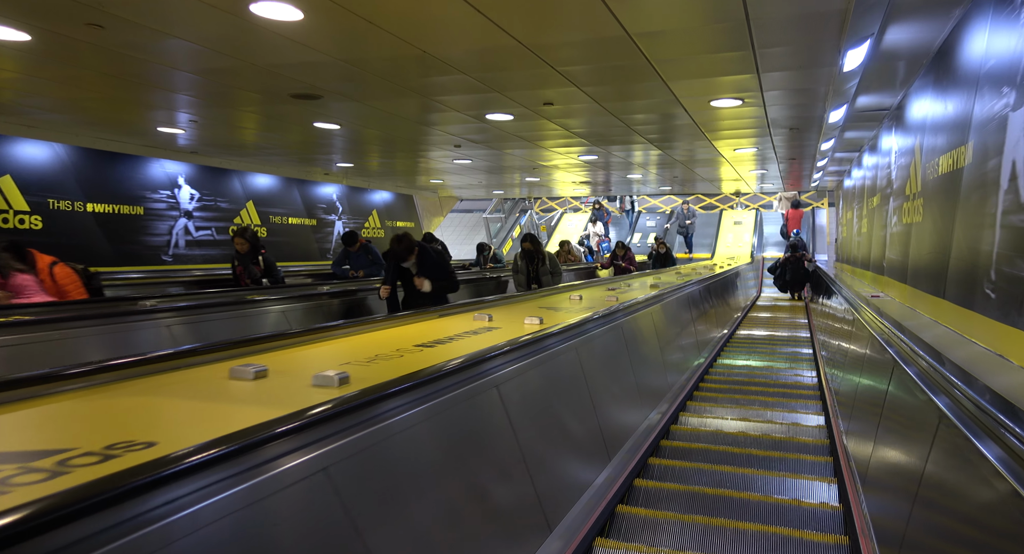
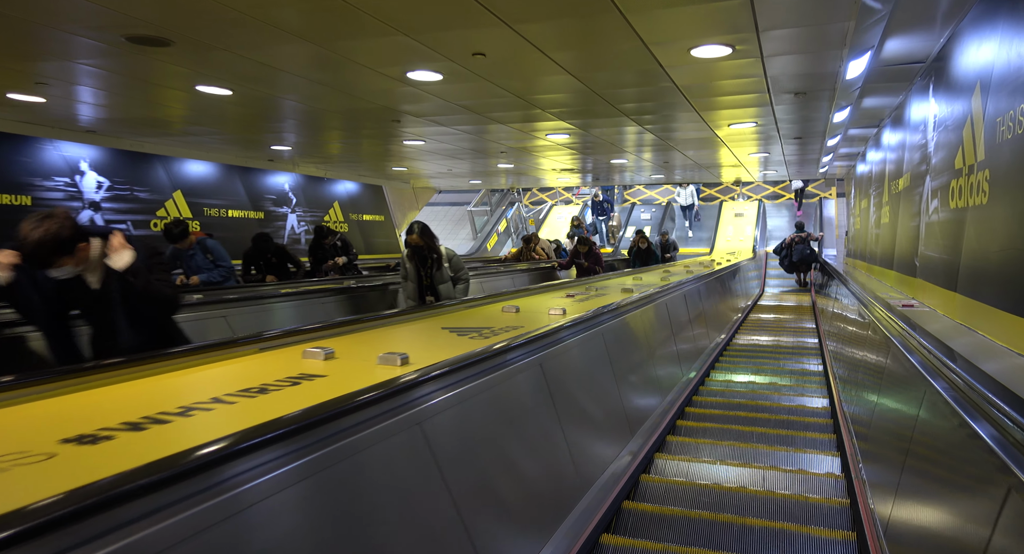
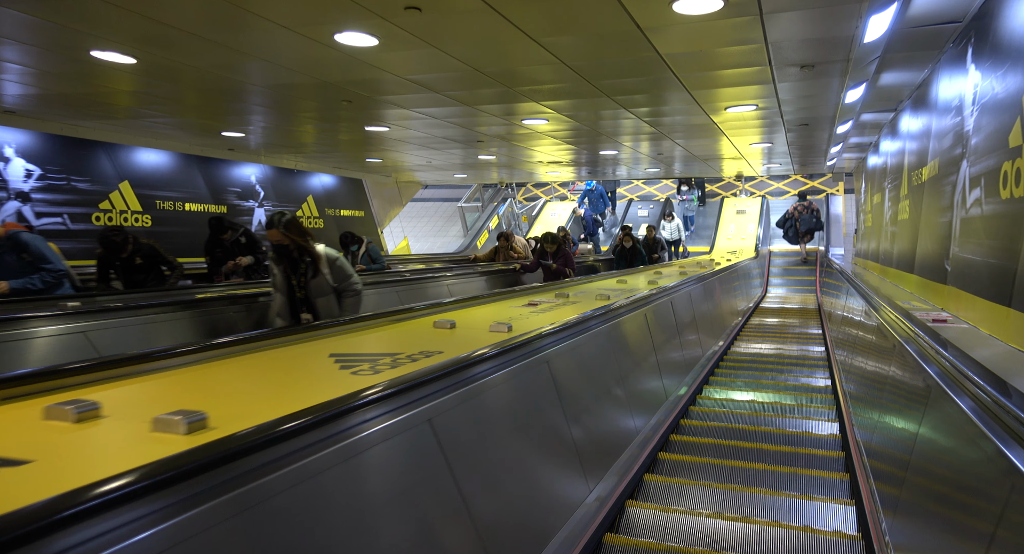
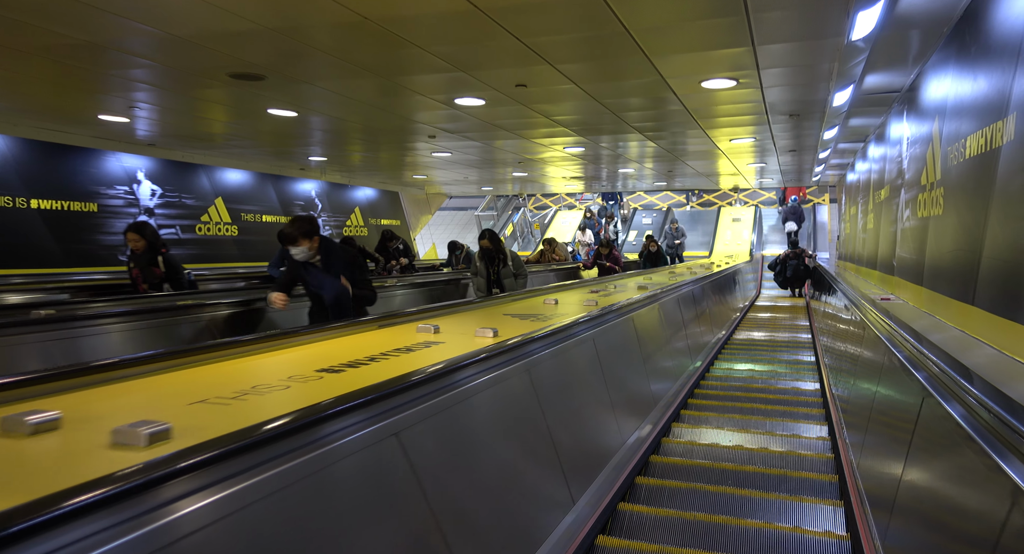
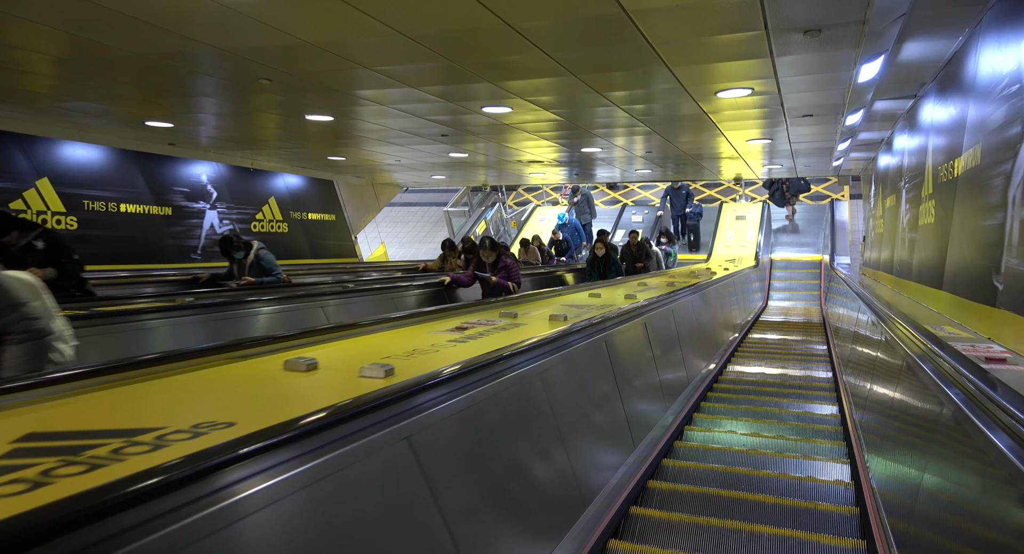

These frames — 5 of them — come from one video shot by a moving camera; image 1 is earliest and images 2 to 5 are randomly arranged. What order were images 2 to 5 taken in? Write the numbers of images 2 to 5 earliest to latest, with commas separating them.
4, 2, 3, 5
